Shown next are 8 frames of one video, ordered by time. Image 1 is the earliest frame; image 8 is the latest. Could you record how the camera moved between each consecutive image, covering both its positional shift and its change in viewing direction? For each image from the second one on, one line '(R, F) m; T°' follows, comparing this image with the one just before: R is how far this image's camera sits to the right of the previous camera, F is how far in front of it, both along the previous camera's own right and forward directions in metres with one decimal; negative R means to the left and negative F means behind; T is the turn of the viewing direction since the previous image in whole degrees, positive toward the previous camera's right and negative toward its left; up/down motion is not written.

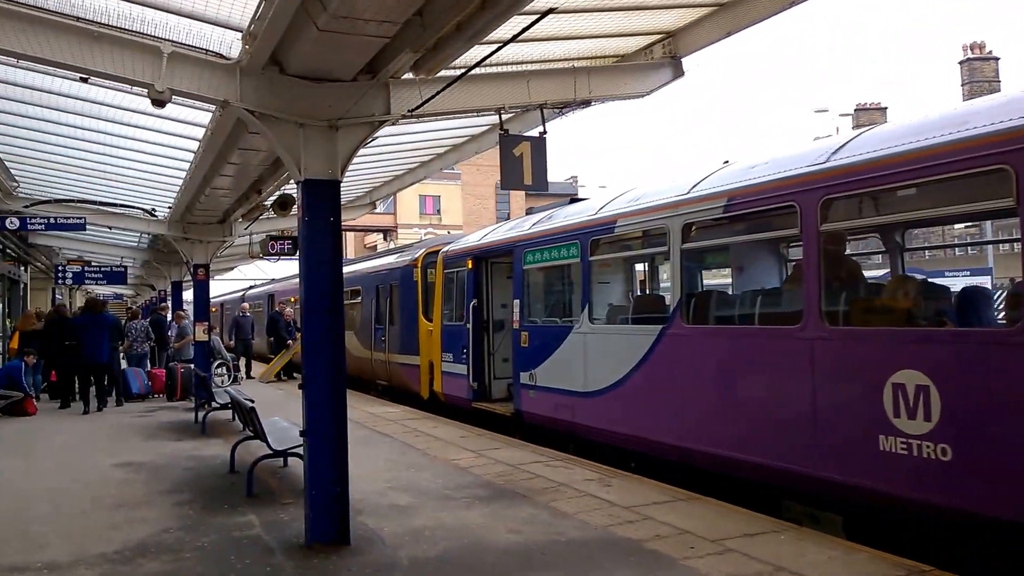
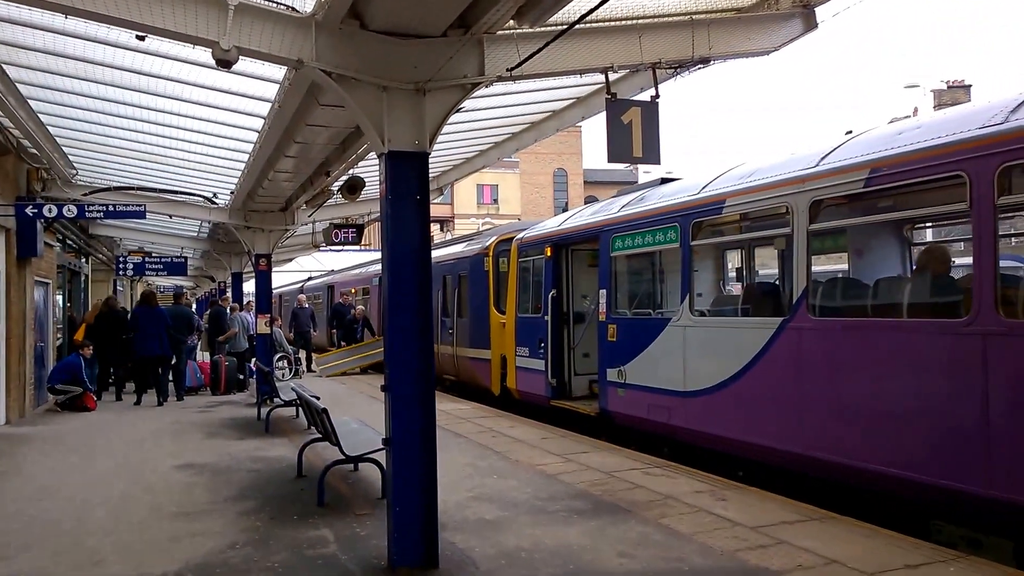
(-0.2, +0.8) m; -2°
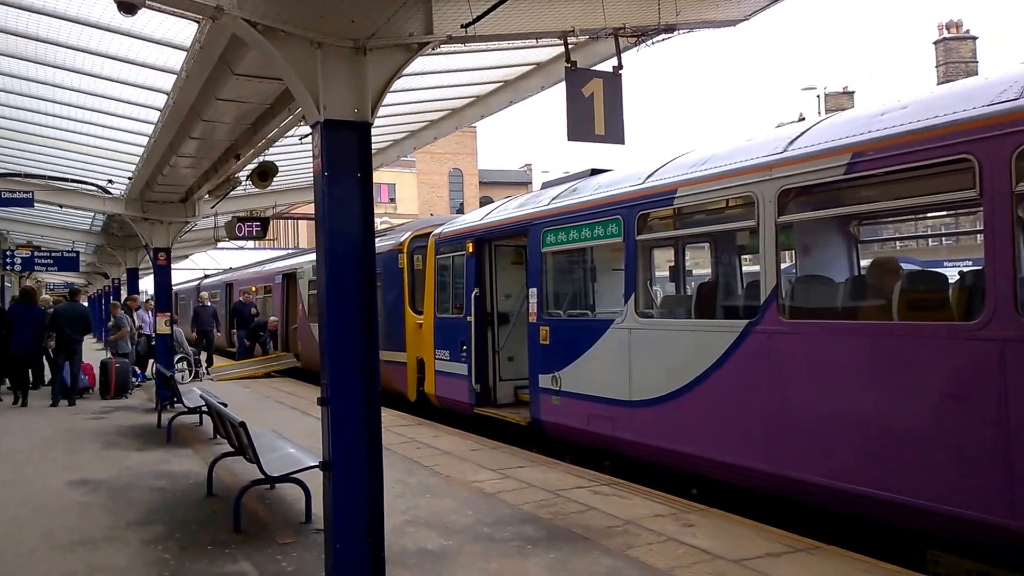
(-0.2, +0.7) m; +4°
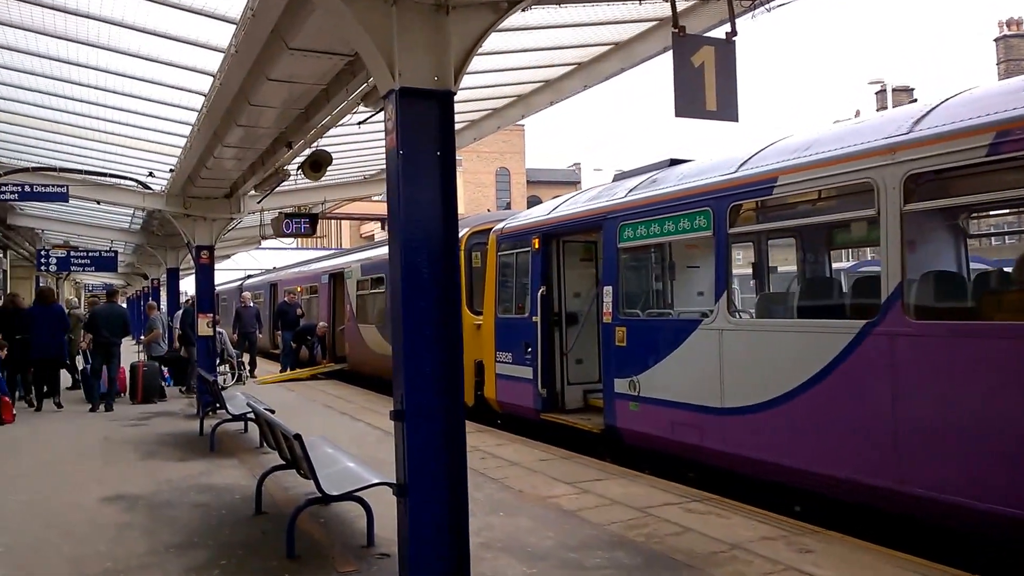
(-0.2, +0.7) m; -2°
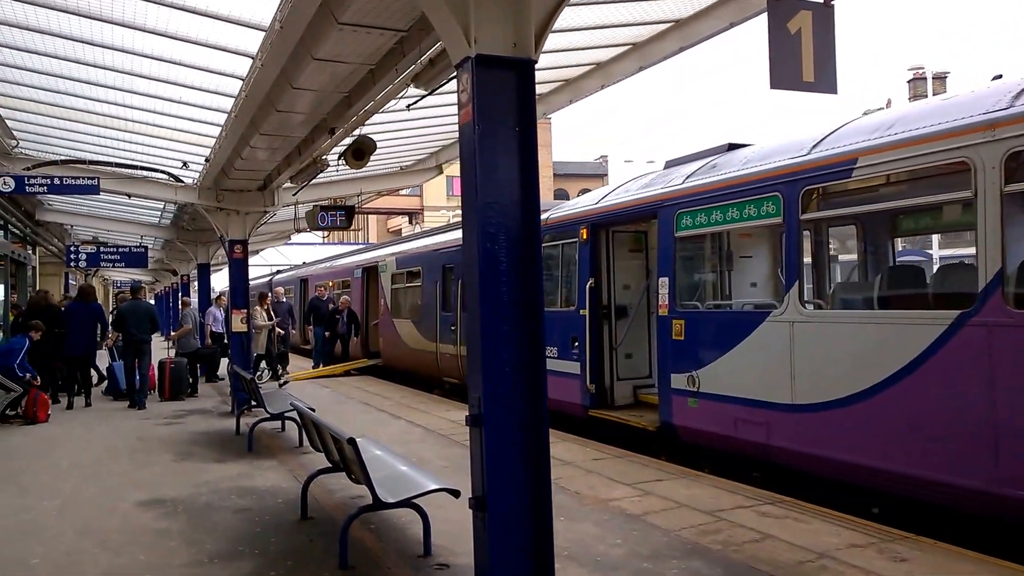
(-0.2, +0.4) m; -1°
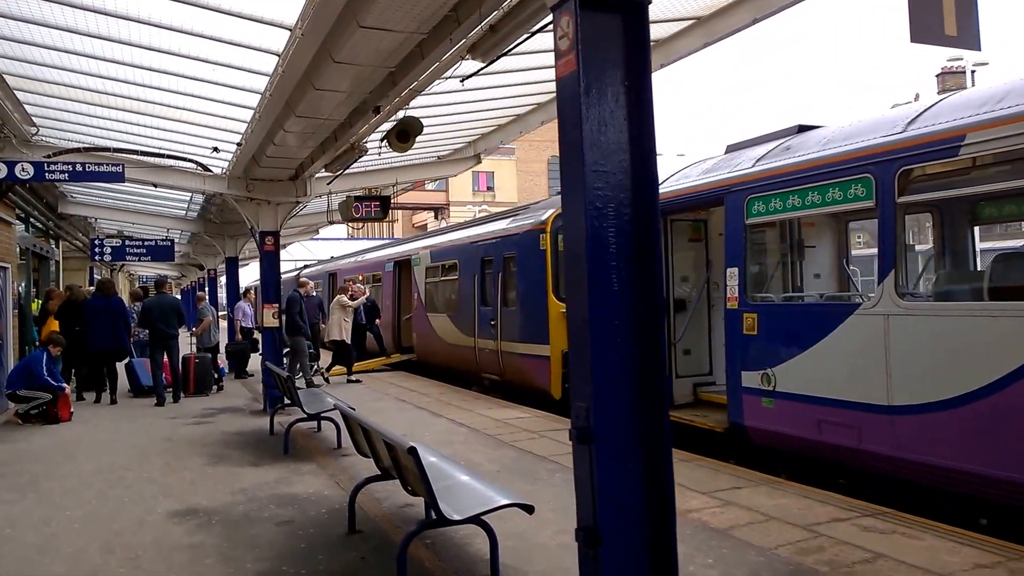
(-0.2, +0.6) m; -1°
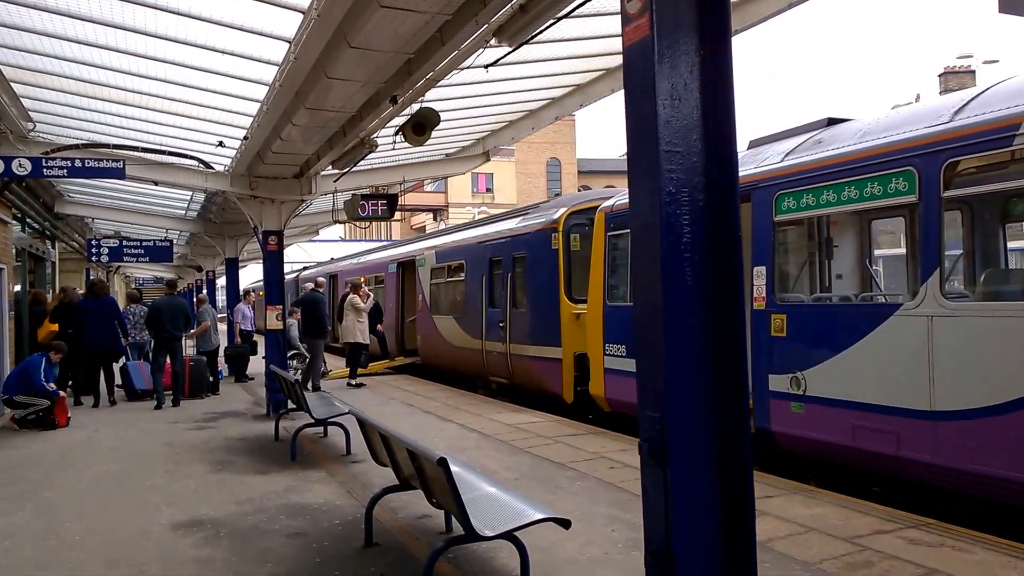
(-0.1, +0.3) m; 0°
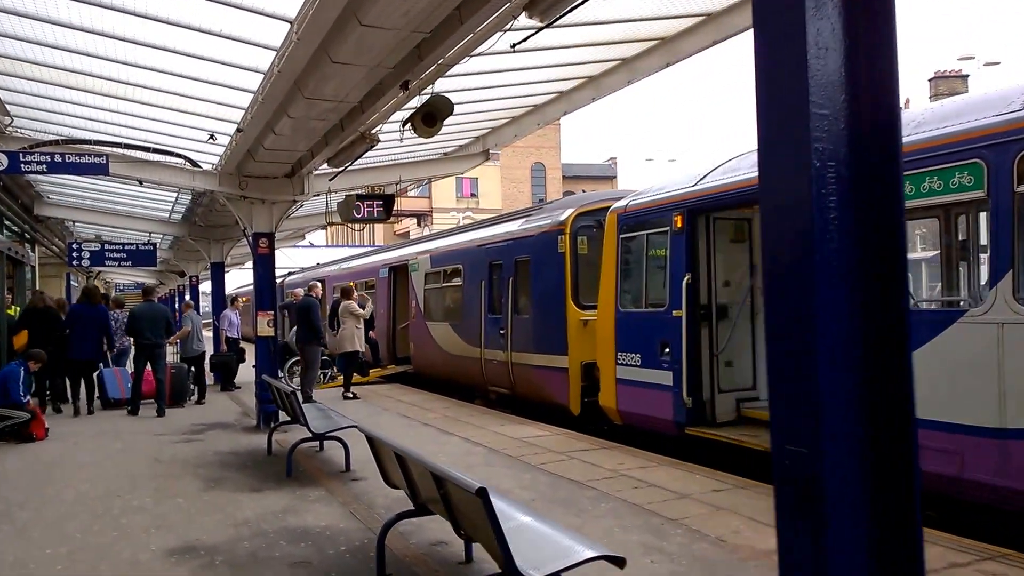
(-0.2, +0.5) m; +1°
